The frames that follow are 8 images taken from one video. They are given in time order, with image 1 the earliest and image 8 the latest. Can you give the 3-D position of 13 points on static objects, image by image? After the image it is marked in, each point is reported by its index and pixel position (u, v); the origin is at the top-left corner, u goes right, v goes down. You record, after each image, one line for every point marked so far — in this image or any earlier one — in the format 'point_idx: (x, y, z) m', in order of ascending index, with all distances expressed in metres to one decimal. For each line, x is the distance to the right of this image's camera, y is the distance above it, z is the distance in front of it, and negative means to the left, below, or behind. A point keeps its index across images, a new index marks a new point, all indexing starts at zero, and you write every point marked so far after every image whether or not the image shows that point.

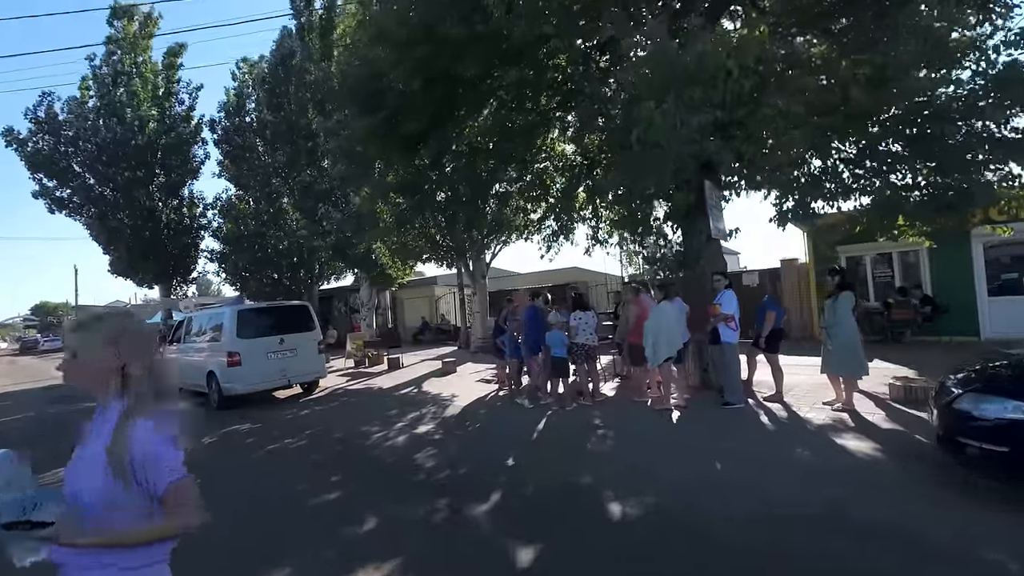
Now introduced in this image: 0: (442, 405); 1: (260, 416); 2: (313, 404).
0: (-1.4, -2.5, +10.4) m
1: (-5.7, -2.9, +11.1) m
2: (-5.0, -2.9, +12.2) m
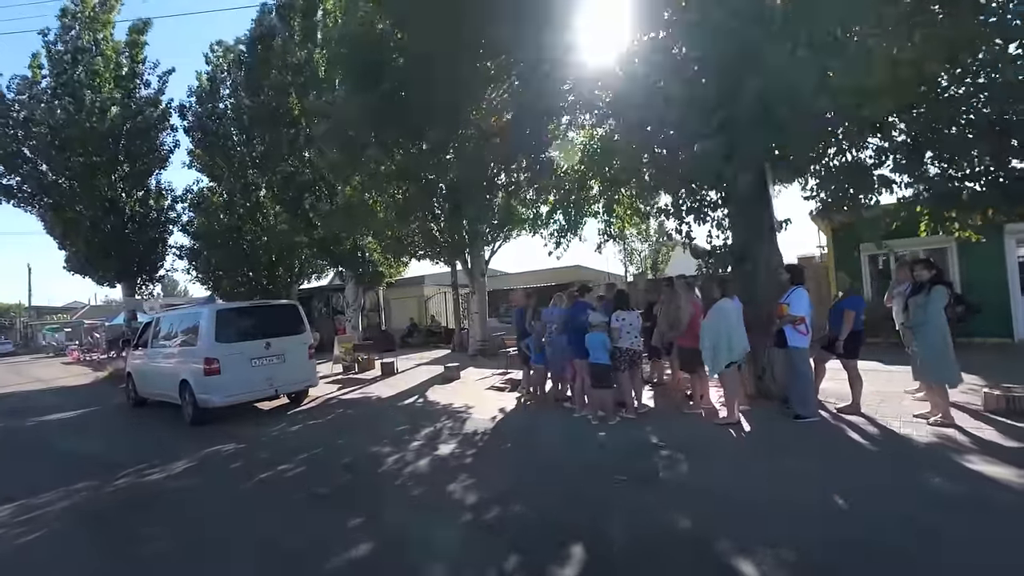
0: (-0.9, -2.5, +9.1) m
1: (-5.3, -2.8, +9.6) m
2: (-4.6, -2.9, +10.7) m
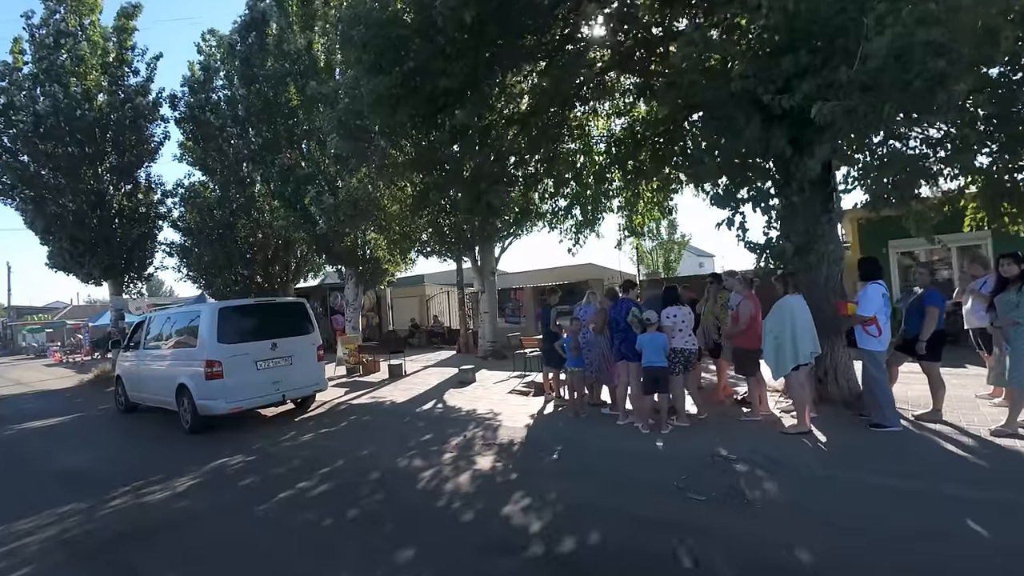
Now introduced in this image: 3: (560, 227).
0: (-0.3, -2.4, +8.3) m
1: (-4.7, -2.8, +8.7) m
2: (-4.0, -2.8, +9.9) m
3: (+1.5, +1.9, +15.0) m
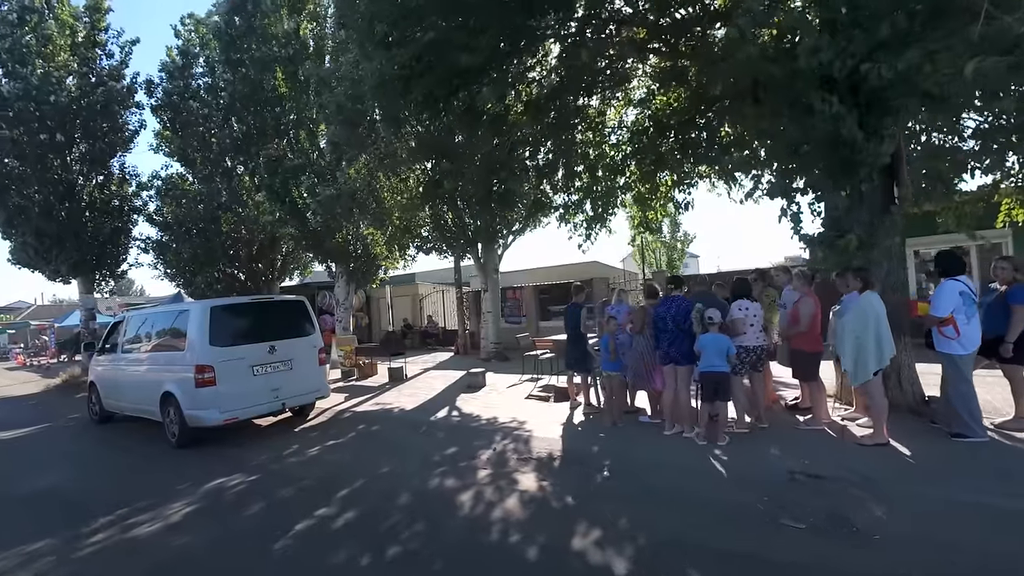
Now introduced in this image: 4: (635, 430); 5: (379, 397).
0: (+0.2, -2.3, +7.5) m
1: (-4.2, -2.7, +7.7) m
2: (-3.6, -2.7, +8.9) m
3: (+1.7, +1.9, +14.2) m
4: (+1.9, -2.2, +7.4) m
5: (-3.2, -2.7, +11.8) m
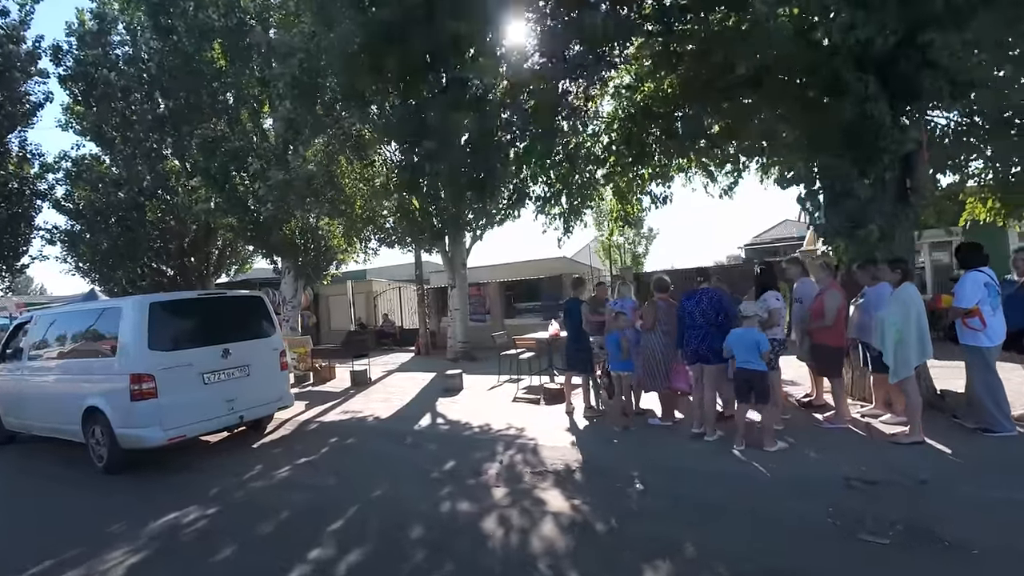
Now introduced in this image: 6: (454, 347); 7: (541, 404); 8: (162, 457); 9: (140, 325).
0: (+0.2, -2.2, +6.7) m
1: (-4.1, -2.6, +6.5) m
2: (-3.7, -2.6, +7.7) m
3: (+1.0, +2.0, +13.6) m
4: (+2.0, -2.1, +6.9) m
5: (-3.6, -2.5, +10.6) m
6: (-1.9, -1.9, +15.8) m
7: (+0.6, -2.2, +9.2) m
8: (-5.7, -2.7, +7.8) m
9: (-5.5, -0.6, +7.2) m
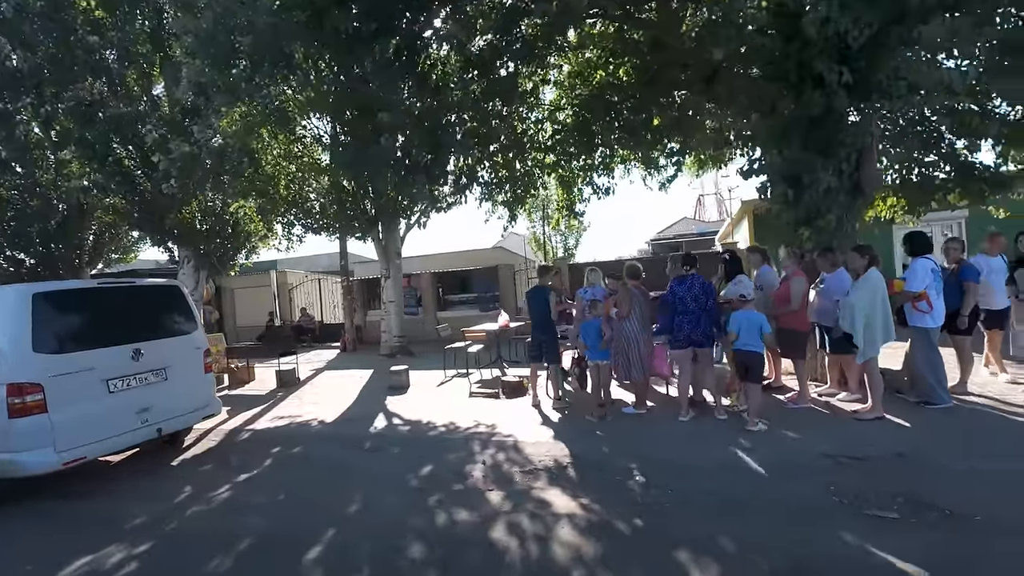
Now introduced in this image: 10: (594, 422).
0: (-0.1, -2.0, +6.3) m
1: (-4.3, -2.4, +5.2) m
2: (-4.1, -2.4, +6.6) m
3: (-0.6, +2.3, +13.1) m
4: (+1.6, -1.9, +6.7) m
5: (-4.5, -2.3, +9.4) m
6: (-3.8, -1.6, +14.8) m
7: (-0.2, -2.0, +8.8) m
8: (-6.1, -2.6, +6.3) m
9: (-5.8, -0.4, +5.7) m
10: (+1.2, -1.9, +7.0) m
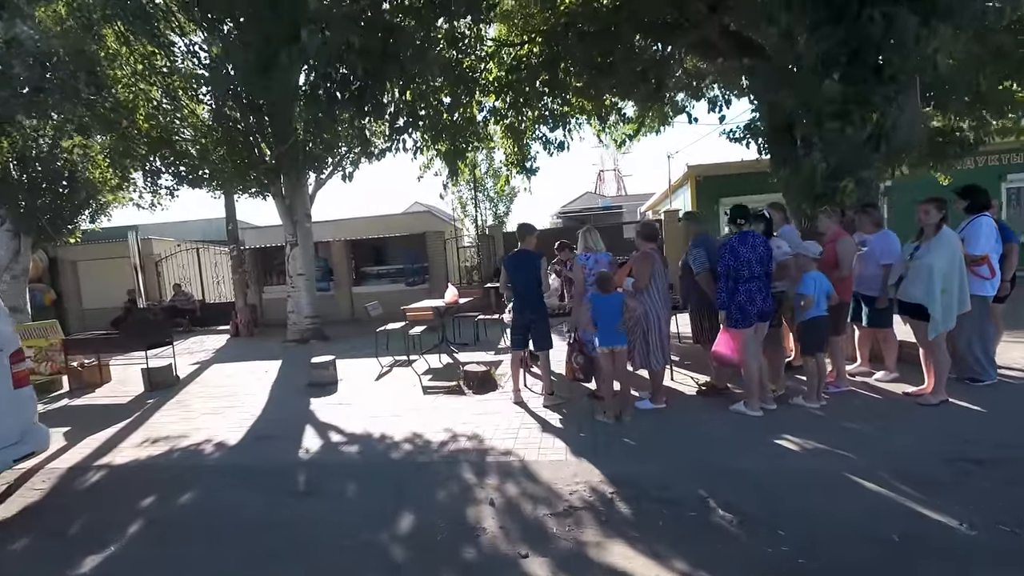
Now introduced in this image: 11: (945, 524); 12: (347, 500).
0: (0.0, -1.7, +4.5) m
1: (-3.9, -2.2, +2.7) m
2: (-4.0, -2.1, +4.0) m
3: (-1.9, +3.0, +10.9) m
4: (+1.6, -1.5, +5.3) m
5: (-5.0, -1.9, +6.6) m
6: (-5.3, -0.9, +12.1) m
7: (-0.6, -1.5, +7.0) m
8: (-5.9, -2.3, +3.4) m
9: (-5.5, -0.2, +2.7) m
10: (+1.1, -1.5, +5.4) m
11: (+3.0, -1.6, +3.5) m
12: (-1.5, -1.9, +4.3) m
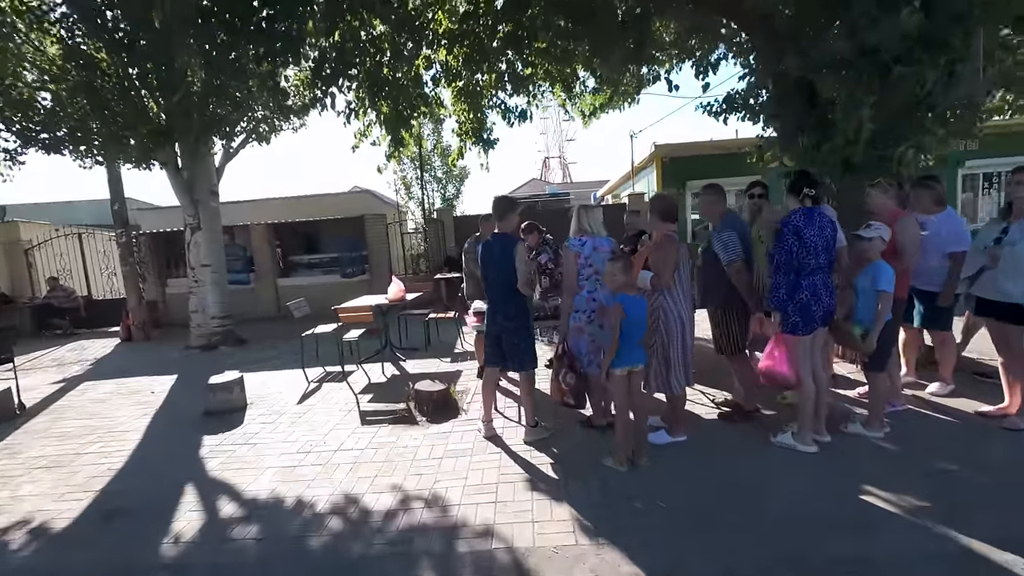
0: (-0.1, -1.7, +3.0) m
1: (-3.7, -2.3, +0.7) m
2: (-4.0, -2.2, +2.0) m
3: (-2.7, +3.1, +8.9) m
4: (+1.4, -1.5, +3.9) m
5: (-5.3, -1.9, +4.5) m
6: (-6.2, -0.8, +9.8) m
7: (-1.0, -1.5, +5.3) m
8: (-5.8, -2.4, +1.2) m
9: (-5.4, -0.3, +0.4) m
10: (+0.9, -1.5, +4.0) m
11: (+3.0, -1.6, +2.2) m
12: (-1.6, -1.9, +2.5) m
